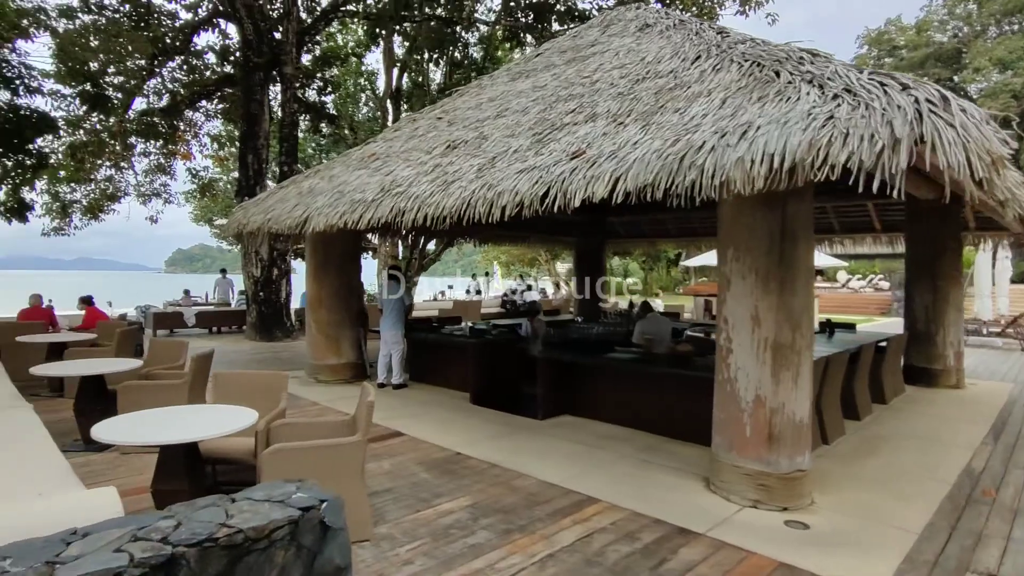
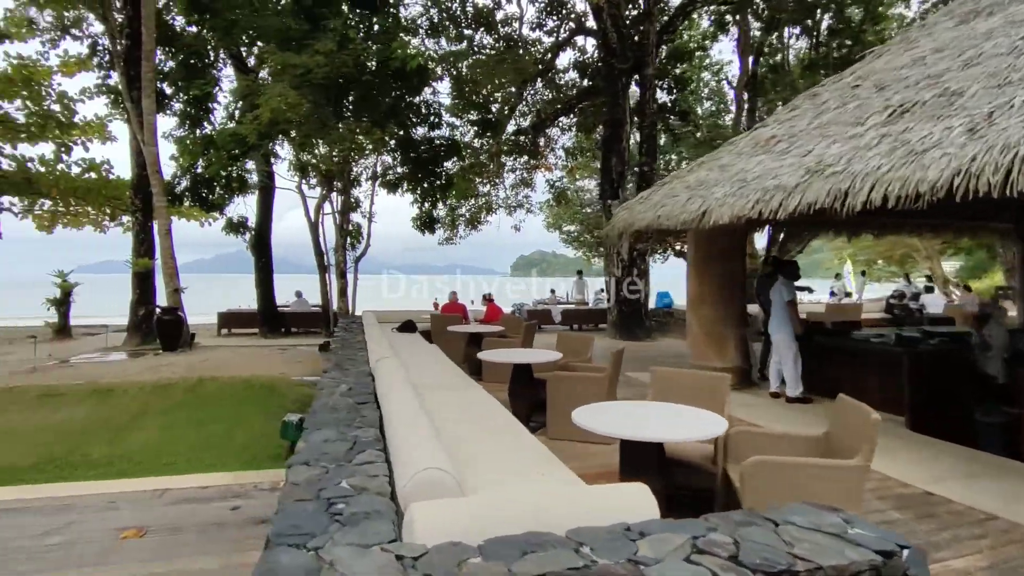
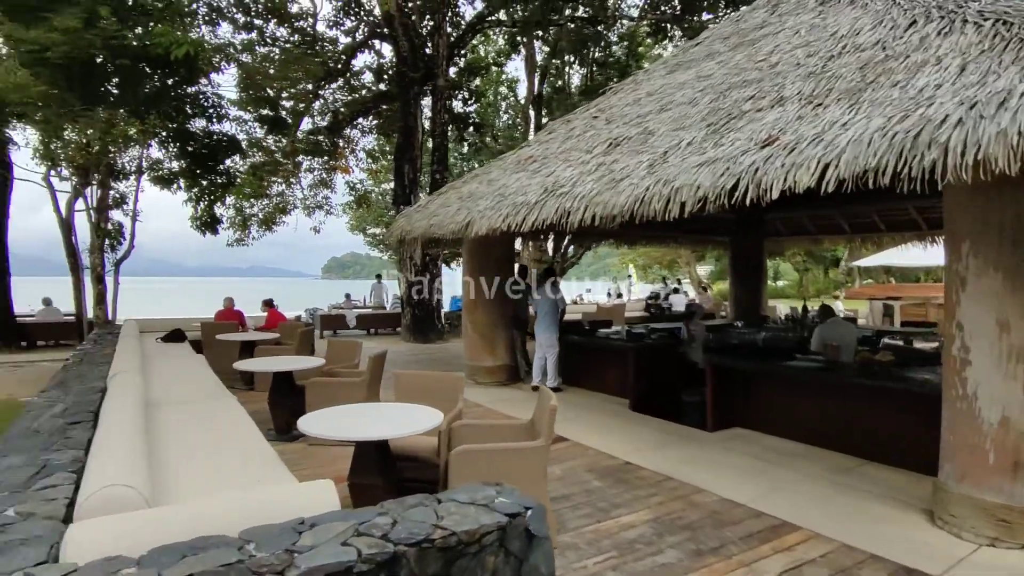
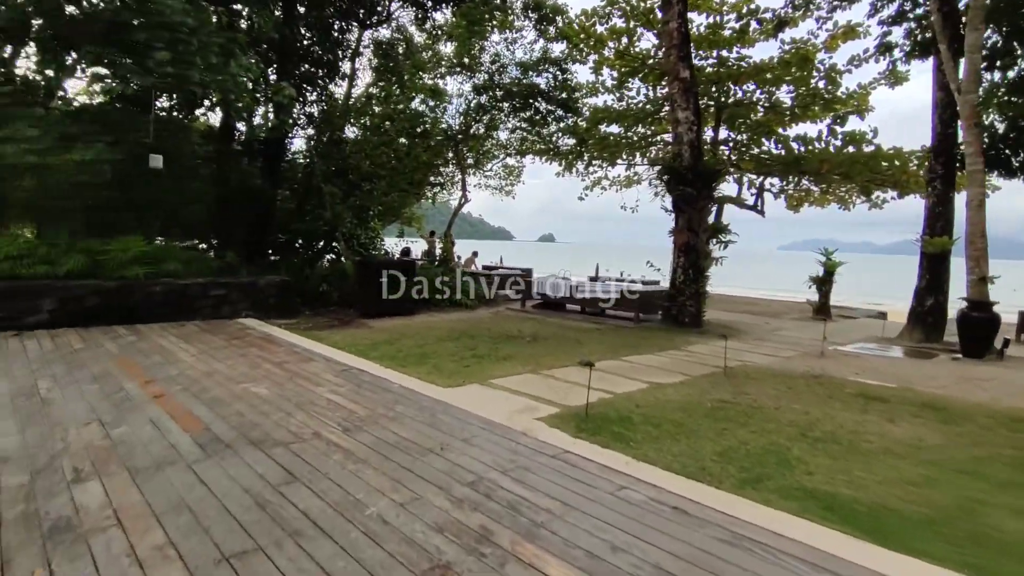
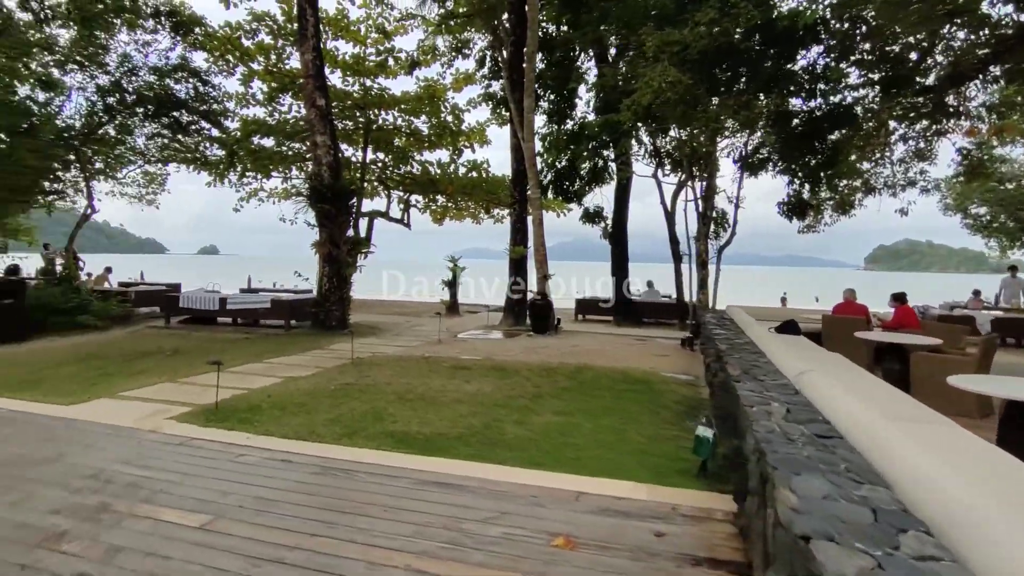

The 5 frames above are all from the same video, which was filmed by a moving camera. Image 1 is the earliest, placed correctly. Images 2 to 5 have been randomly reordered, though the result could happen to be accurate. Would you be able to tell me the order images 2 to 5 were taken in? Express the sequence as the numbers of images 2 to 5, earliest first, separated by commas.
3, 2, 5, 4
